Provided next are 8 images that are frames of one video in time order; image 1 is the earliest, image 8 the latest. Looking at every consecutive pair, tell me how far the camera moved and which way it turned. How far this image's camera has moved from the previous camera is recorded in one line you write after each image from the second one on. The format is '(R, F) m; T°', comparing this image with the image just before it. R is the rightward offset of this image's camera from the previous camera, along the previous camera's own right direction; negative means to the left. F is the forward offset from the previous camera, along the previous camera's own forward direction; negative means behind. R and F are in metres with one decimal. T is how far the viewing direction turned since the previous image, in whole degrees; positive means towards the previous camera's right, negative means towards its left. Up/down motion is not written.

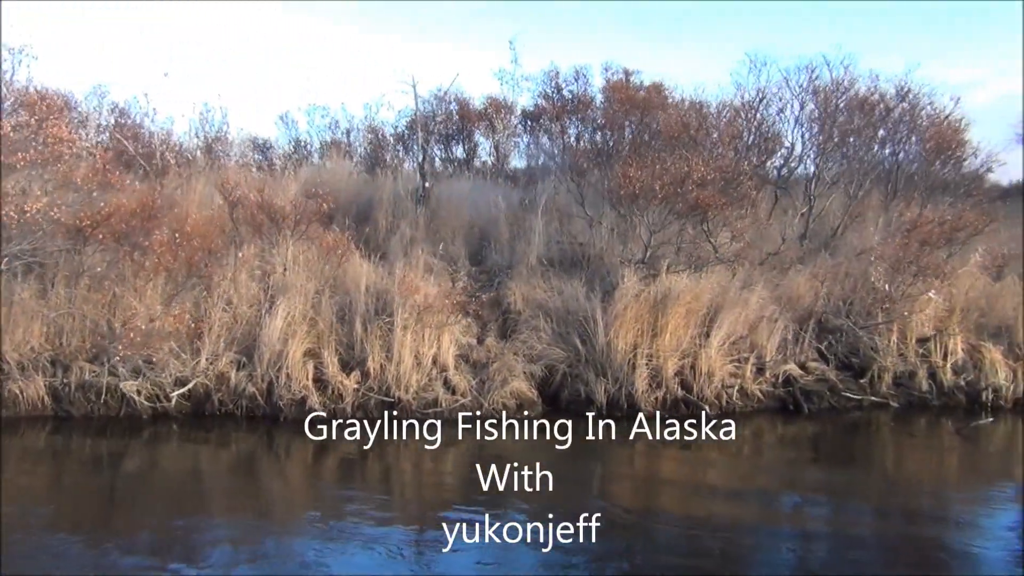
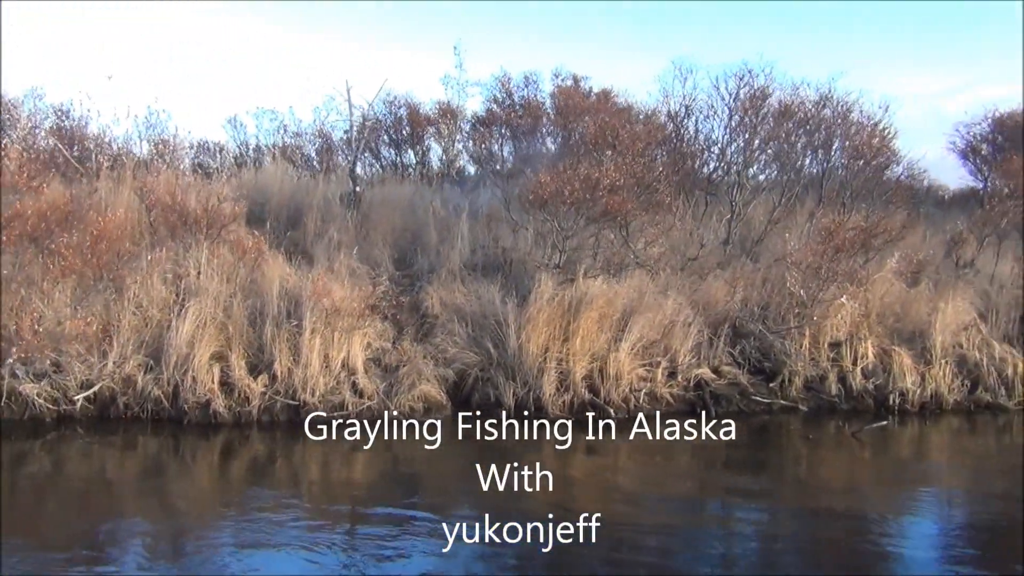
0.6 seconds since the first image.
(+0.3, -0.1) m; +2°
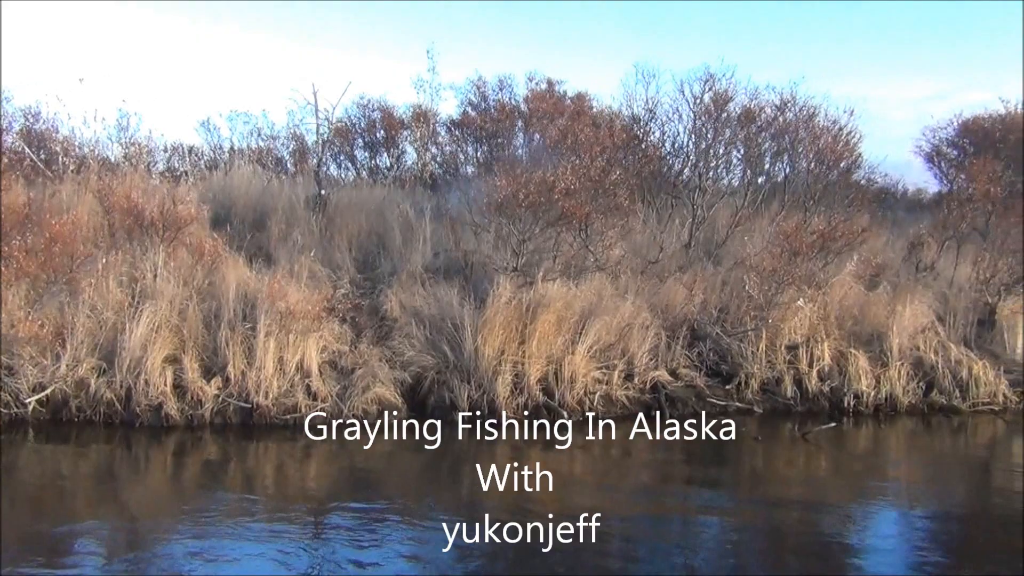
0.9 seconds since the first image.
(+0.1, 0.0) m; +1°
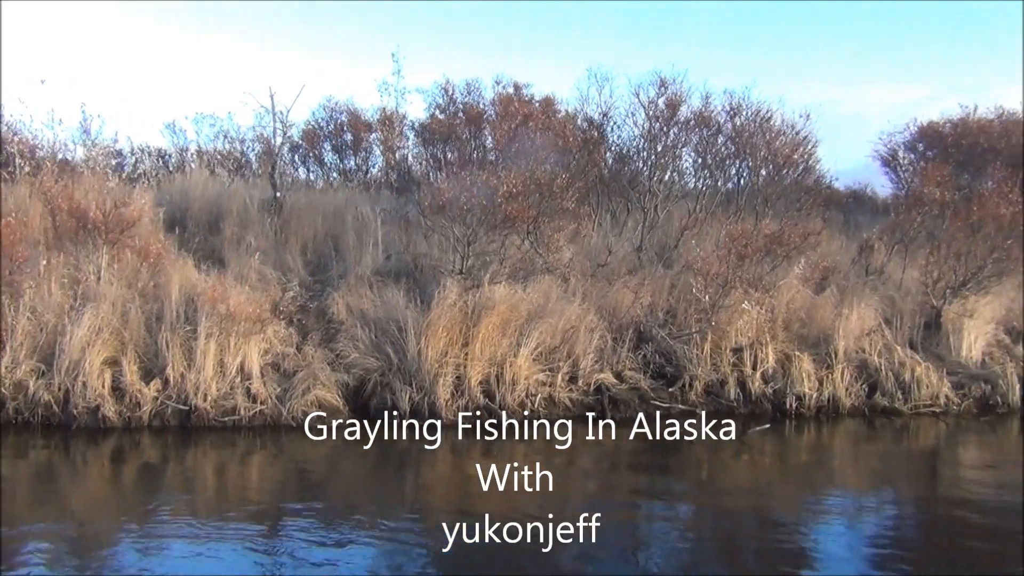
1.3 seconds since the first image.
(-2.0, 0.0) m; +4°
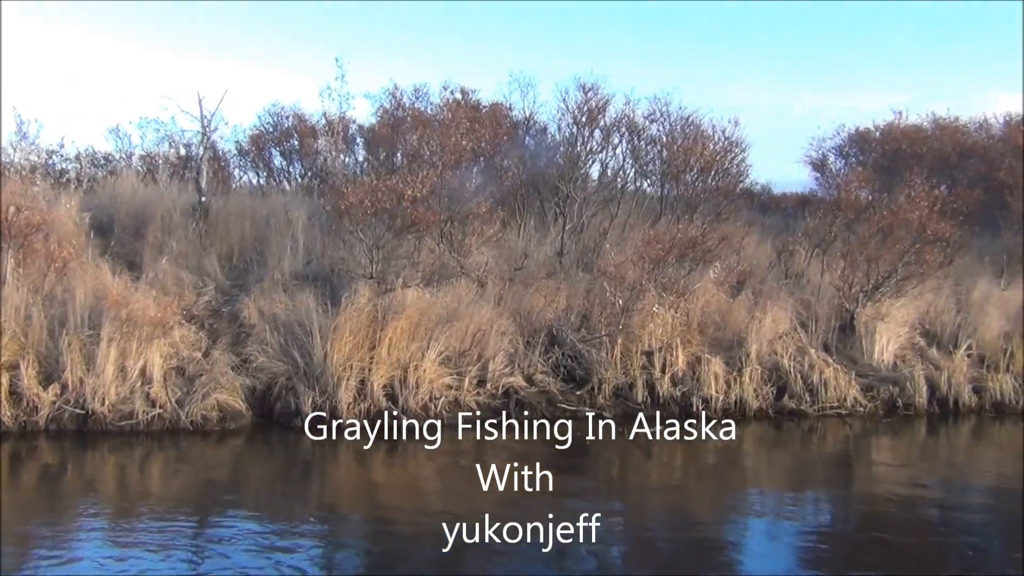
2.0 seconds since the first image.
(+0.4, -0.1) m; +2°
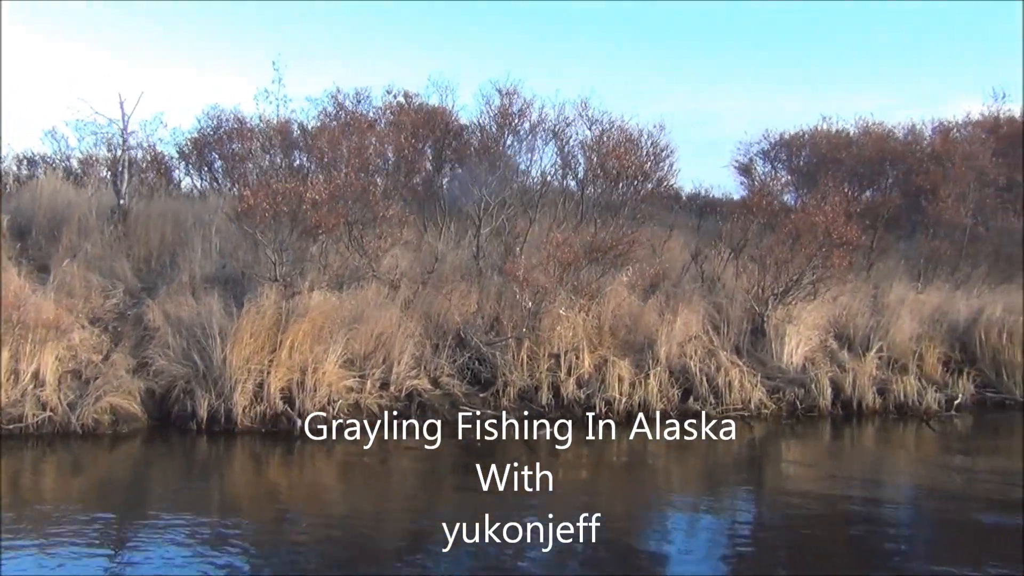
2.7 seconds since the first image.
(+0.4, 0.0) m; +2°
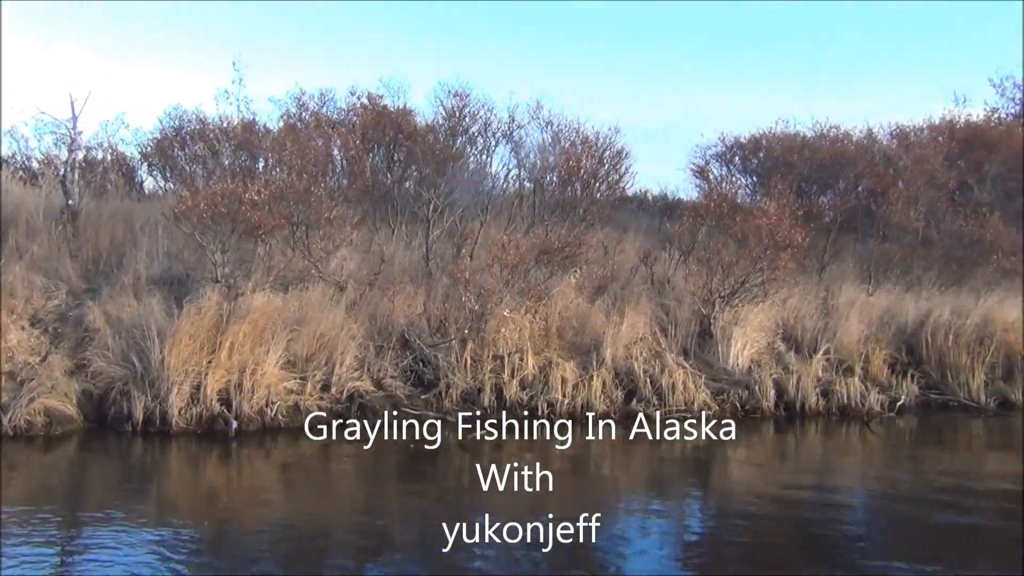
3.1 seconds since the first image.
(+0.2, 0.0) m; +1°
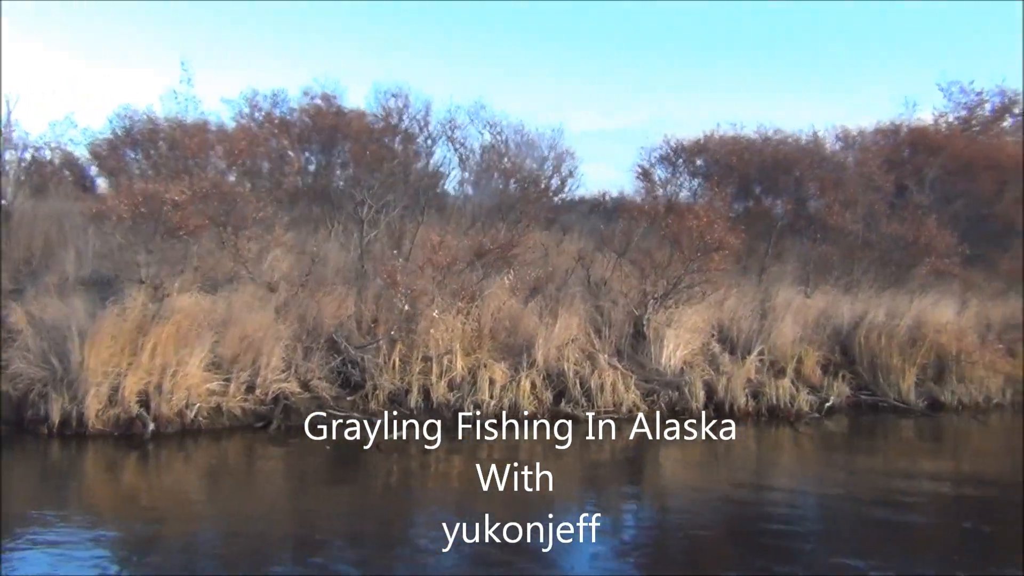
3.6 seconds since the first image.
(+0.3, 0.0) m; +2°
